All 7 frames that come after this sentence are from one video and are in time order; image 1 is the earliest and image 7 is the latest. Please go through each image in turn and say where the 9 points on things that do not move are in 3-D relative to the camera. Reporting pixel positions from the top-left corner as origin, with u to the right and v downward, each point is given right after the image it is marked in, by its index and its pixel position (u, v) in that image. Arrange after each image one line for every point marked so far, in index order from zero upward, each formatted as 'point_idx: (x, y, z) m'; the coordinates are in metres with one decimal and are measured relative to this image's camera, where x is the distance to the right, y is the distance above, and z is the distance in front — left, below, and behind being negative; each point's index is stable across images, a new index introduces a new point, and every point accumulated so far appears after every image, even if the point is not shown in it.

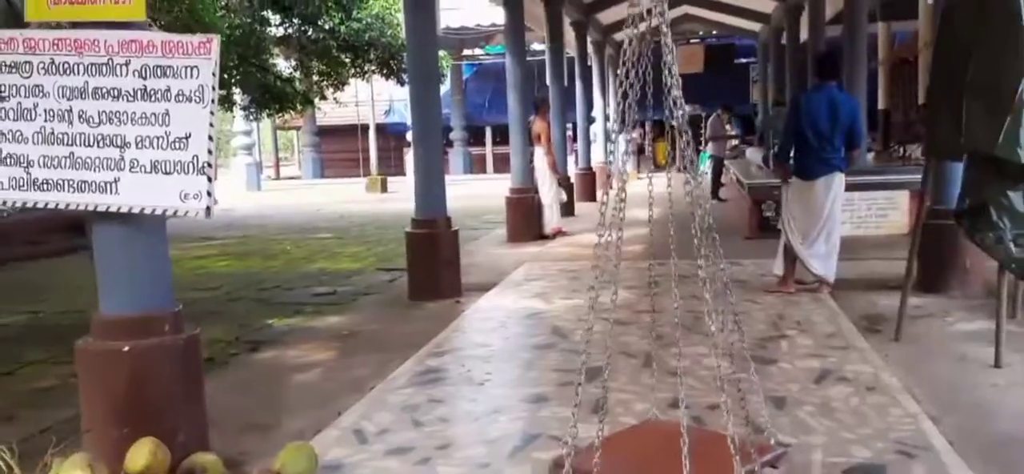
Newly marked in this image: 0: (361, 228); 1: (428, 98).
0: (-2.0, +0.1, +12.9) m
1: (-0.6, +1.0, +6.6) m
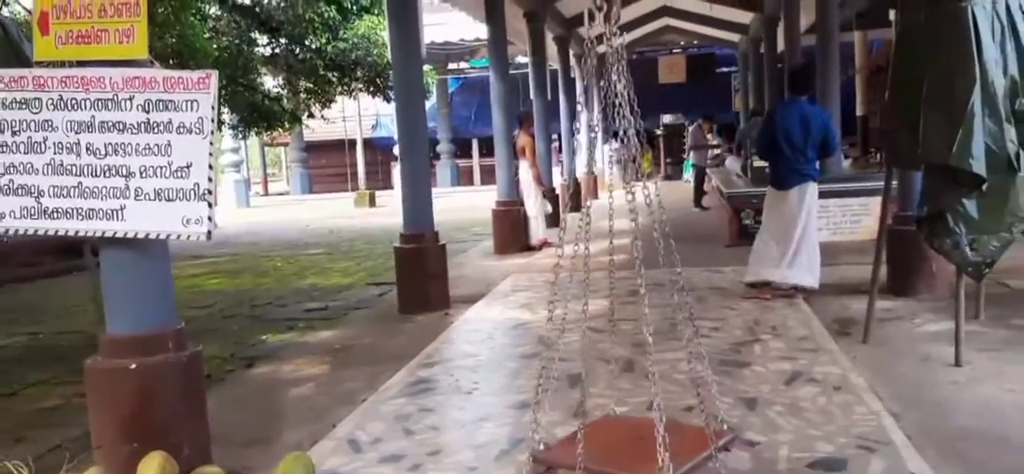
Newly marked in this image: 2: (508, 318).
0: (-2.2, -0.1, +13.1) m
1: (-0.7, +0.9, +6.8) m
2: (0.0, -0.5, +6.3) m
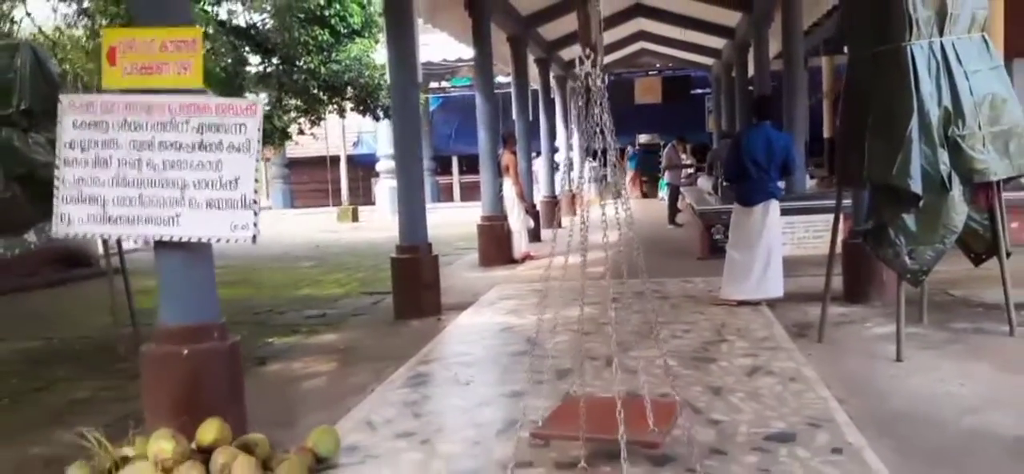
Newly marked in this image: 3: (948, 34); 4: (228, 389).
0: (-2.4, -0.3, +13.5) m
1: (-0.8, +0.8, +7.3) m
2: (-0.1, -0.6, +6.8) m
3: (+2.3, +1.1, +5.0) m
4: (-1.1, -0.6, +3.8) m
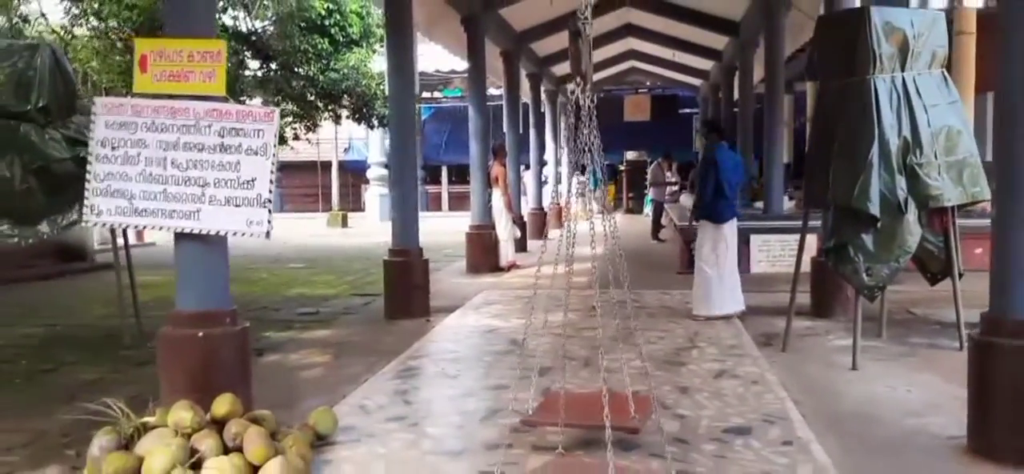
0: (-2.6, -0.3, +13.9) m
1: (-0.9, +0.7, +7.7) m
2: (-0.2, -0.7, +7.2) m
3: (+2.3, +1.0, +5.4) m
4: (-1.2, -0.6, +4.2) m
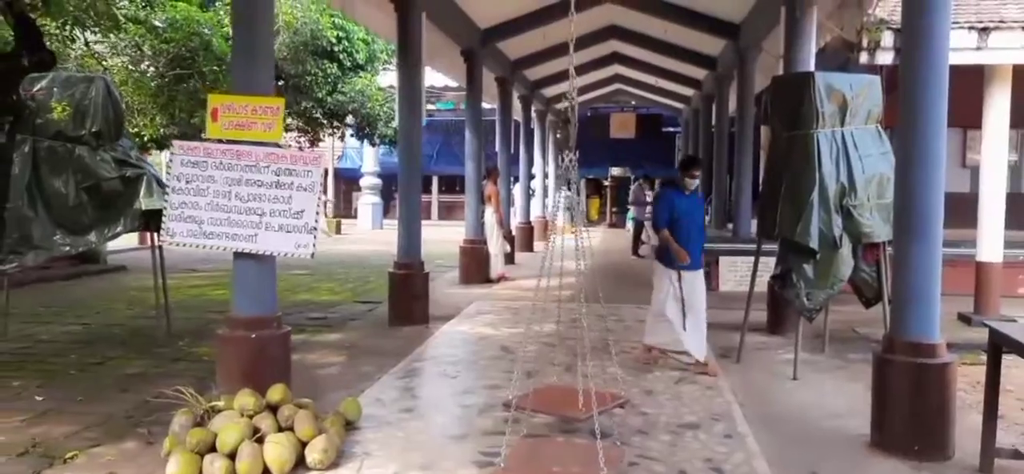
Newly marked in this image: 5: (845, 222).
0: (-2.8, -0.5, +14.8) m
1: (-0.9, +0.6, +8.7) m
2: (-0.3, -0.8, +8.1) m
3: (+2.2, +0.8, +6.4) m
4: (-1.2, -0.7, +5.1) m
5: (+2.2, +0.1, +6.3) m
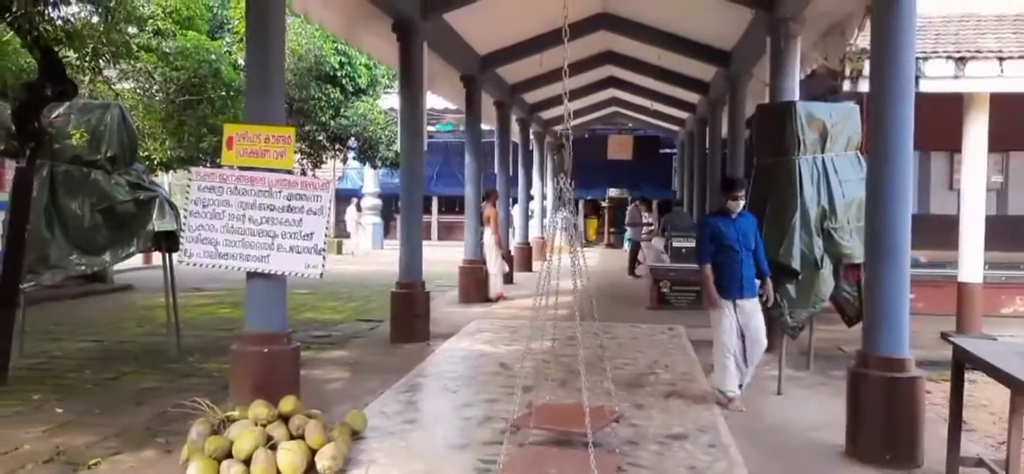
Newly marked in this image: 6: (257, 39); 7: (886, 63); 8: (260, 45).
0: (-2.8, -0.8, +15.1) m
1: (-0.9, +0.4, +9.0) m
2: (-0.3, -1.0, +8.4) m
3: (+2.2, +0.6, +6.7) m
4: (-1.2, -0.8, +5.4) m
5: (+2.2, 0.0, +6.6) m
6: (-1.4, +1.1, +5.3) m
7: (+1.9, +0.9, +5.0) m
8: (-1.4, +1.1, +5.3) m
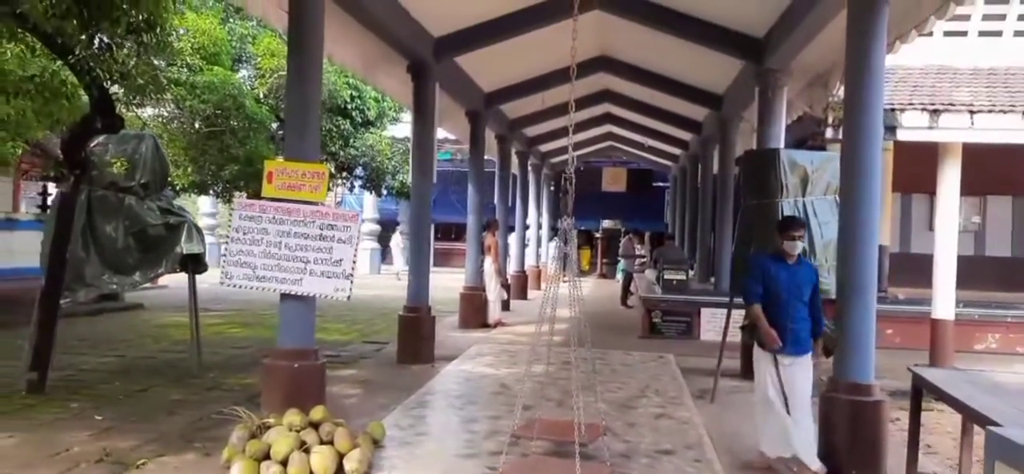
0: (-2.9, -1.2, +15.6) m
1: (-0.9, +0.1, +9.6) m
2: (-0.3, -1.3, +9.0) m
3: (+2.3, +0.3, +7.4) m
4: (-1.2, -1.0, +5.9) m
5: (+2.2, -0.3, +7.2) m
6: (-1.3, +0.9, +5.9) m
7: (+2.0, +0.7, +5.6) m
8: (-1.3, +0.9, +5.9) m
